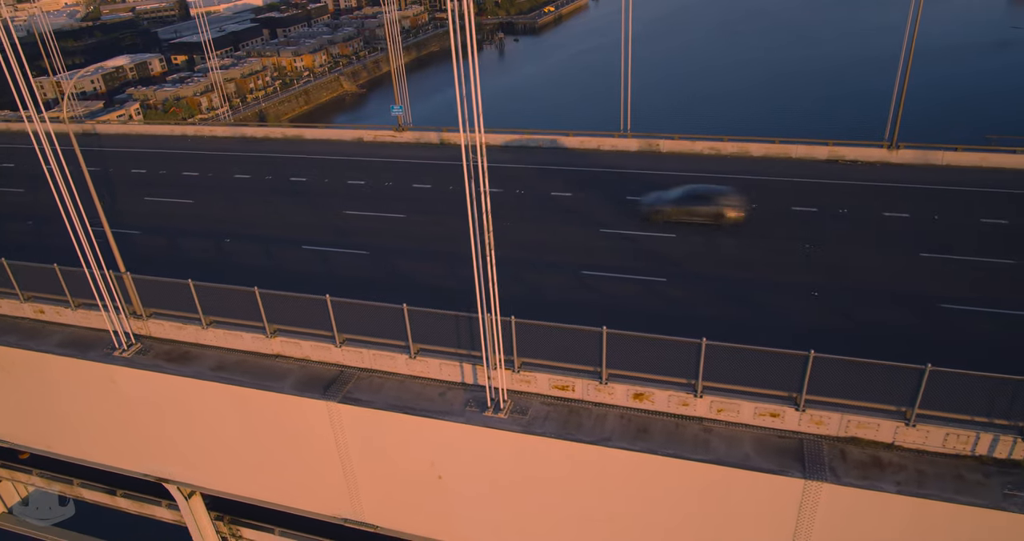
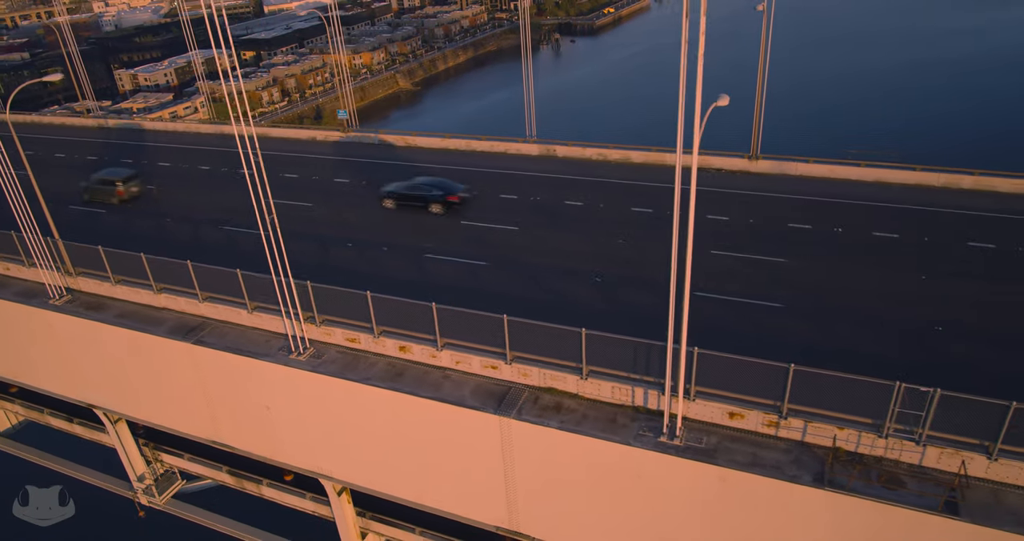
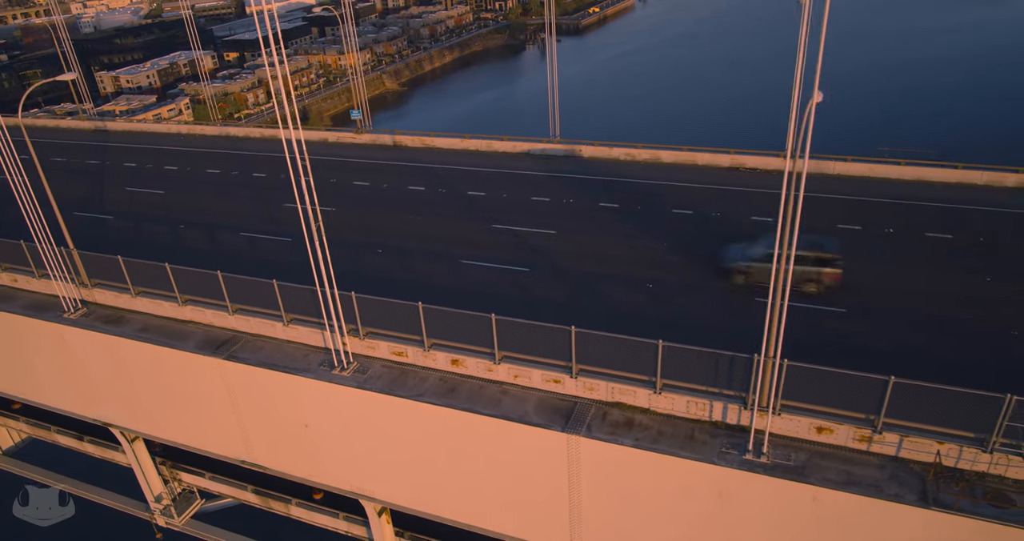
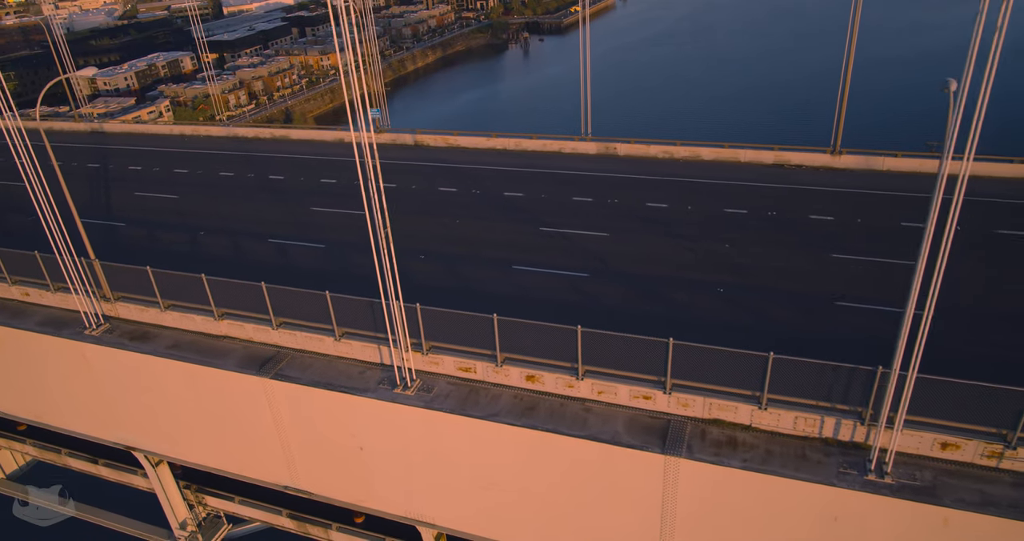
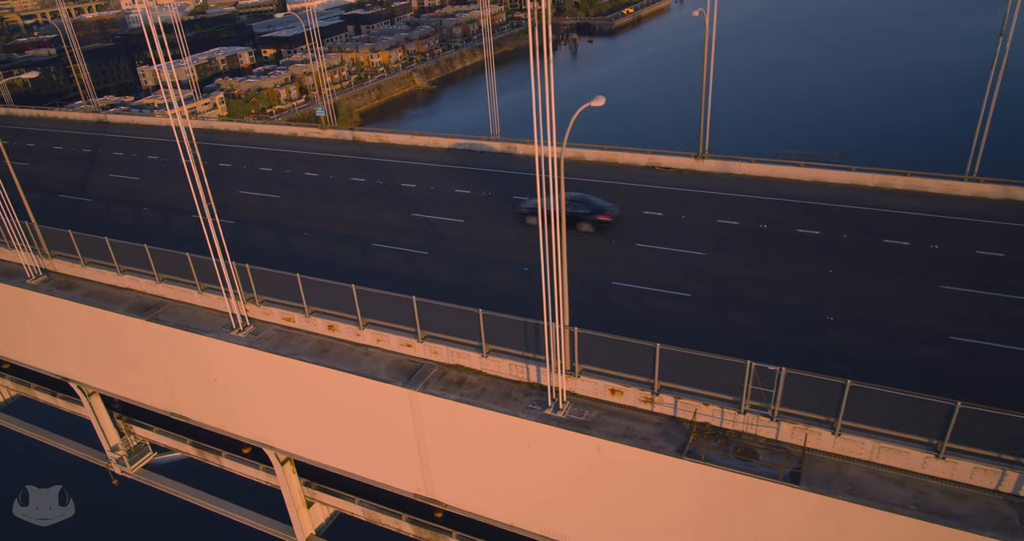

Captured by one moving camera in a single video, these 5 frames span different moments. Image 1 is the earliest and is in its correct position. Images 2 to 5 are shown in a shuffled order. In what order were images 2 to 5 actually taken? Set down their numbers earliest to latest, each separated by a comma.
4, 3, 2, 5
